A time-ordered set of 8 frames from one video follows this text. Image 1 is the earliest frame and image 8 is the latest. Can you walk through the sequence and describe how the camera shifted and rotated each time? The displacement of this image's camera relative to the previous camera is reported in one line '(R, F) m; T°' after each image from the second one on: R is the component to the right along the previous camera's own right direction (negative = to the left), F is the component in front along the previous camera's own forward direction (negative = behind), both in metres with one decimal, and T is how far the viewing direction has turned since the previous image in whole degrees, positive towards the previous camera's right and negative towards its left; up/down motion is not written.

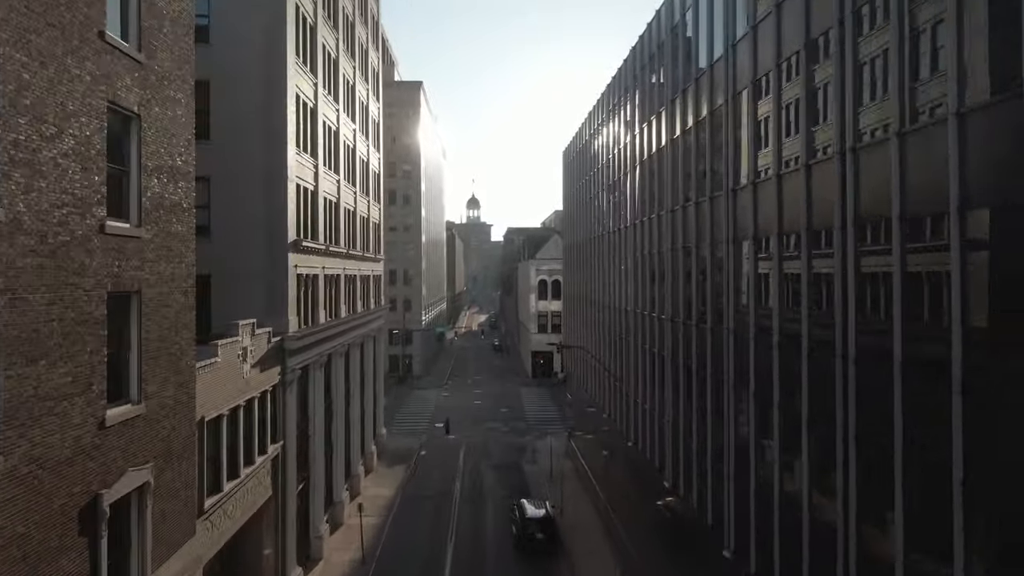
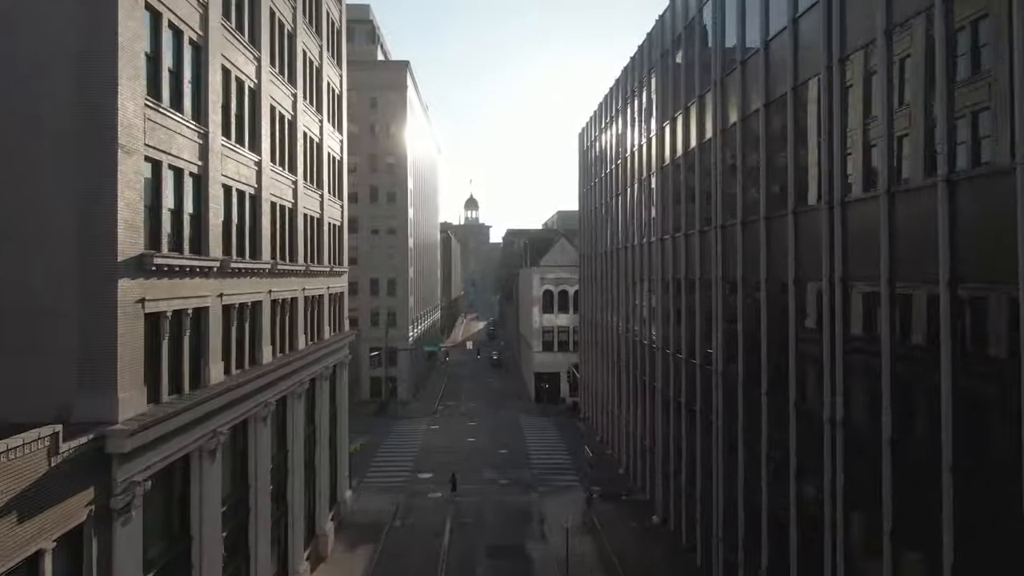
(-0.1, +9.1) m; 0°
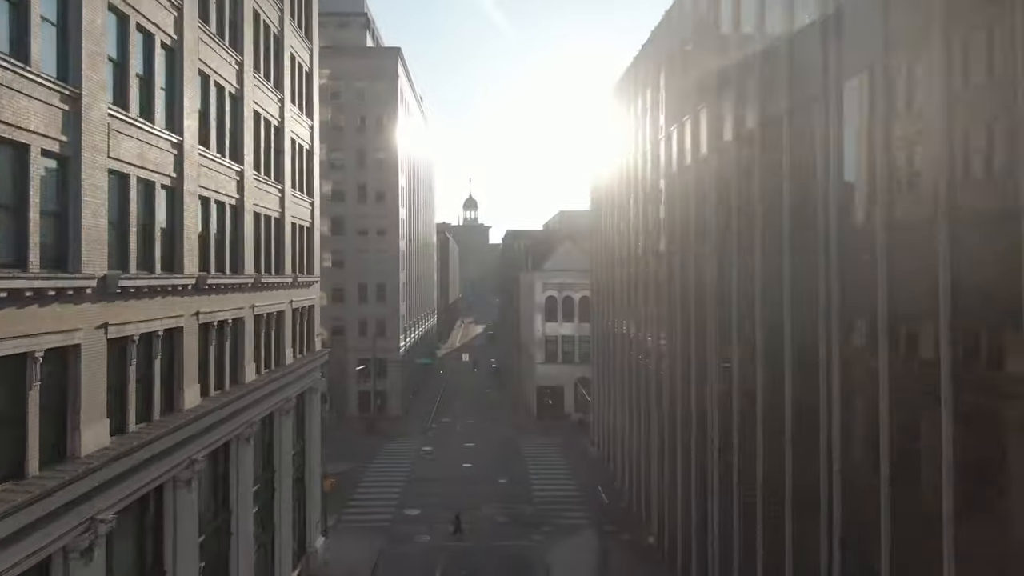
(0.0, +4.7) m; 0°
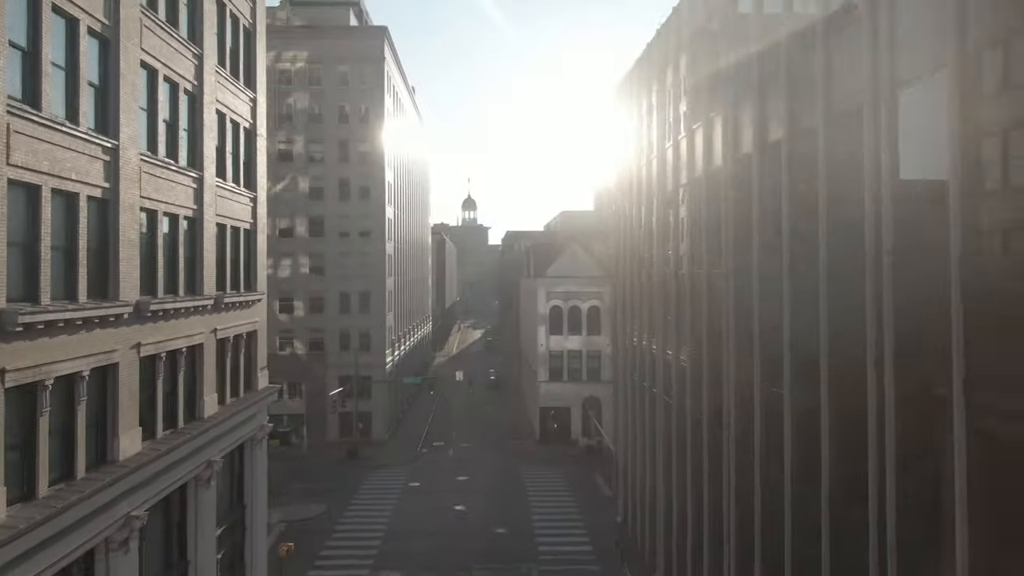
(0.0, +6.0) m; 0°
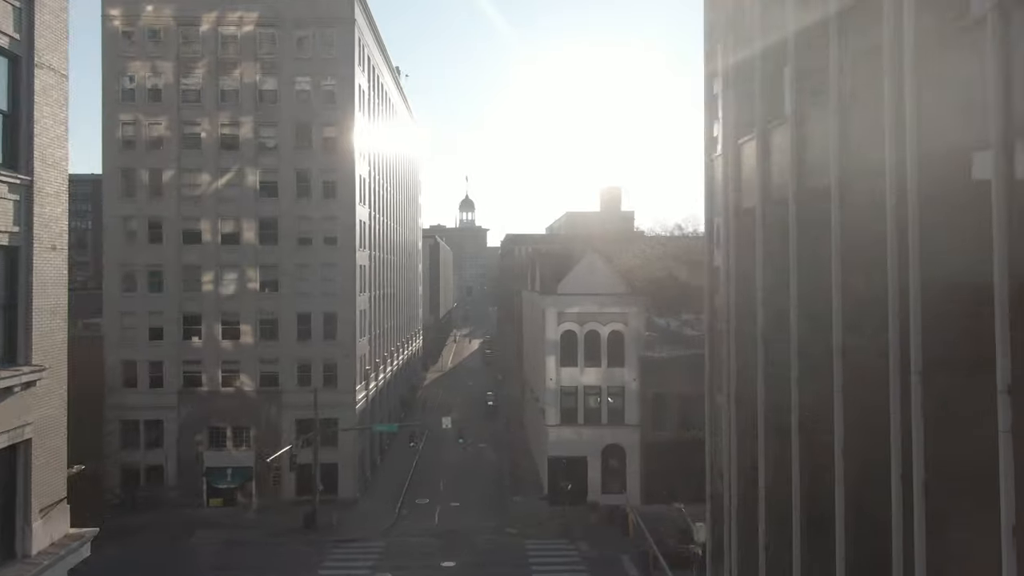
(-0.2, +9.8) m; 0°
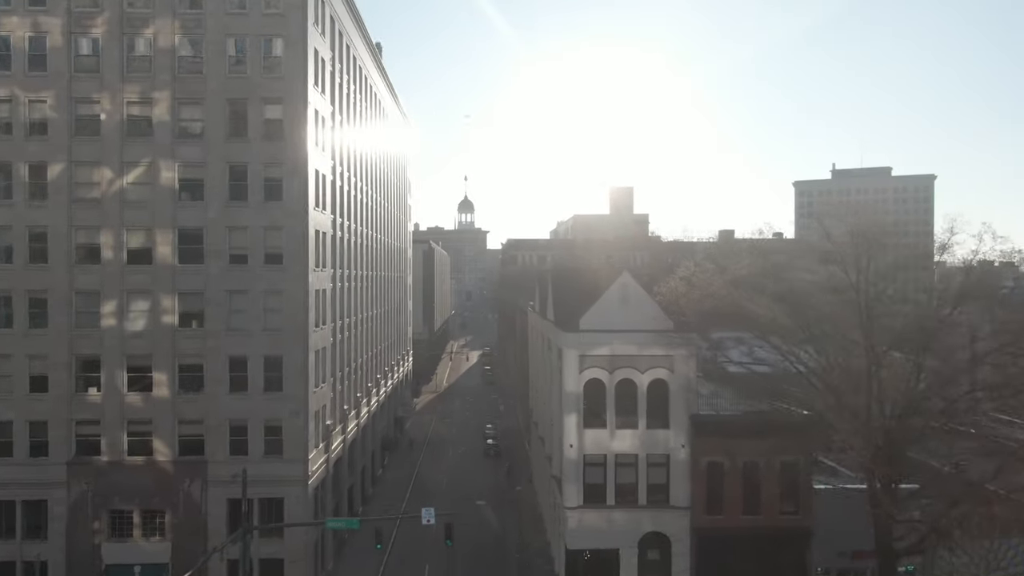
(-0.3, +10.0) m; 0°
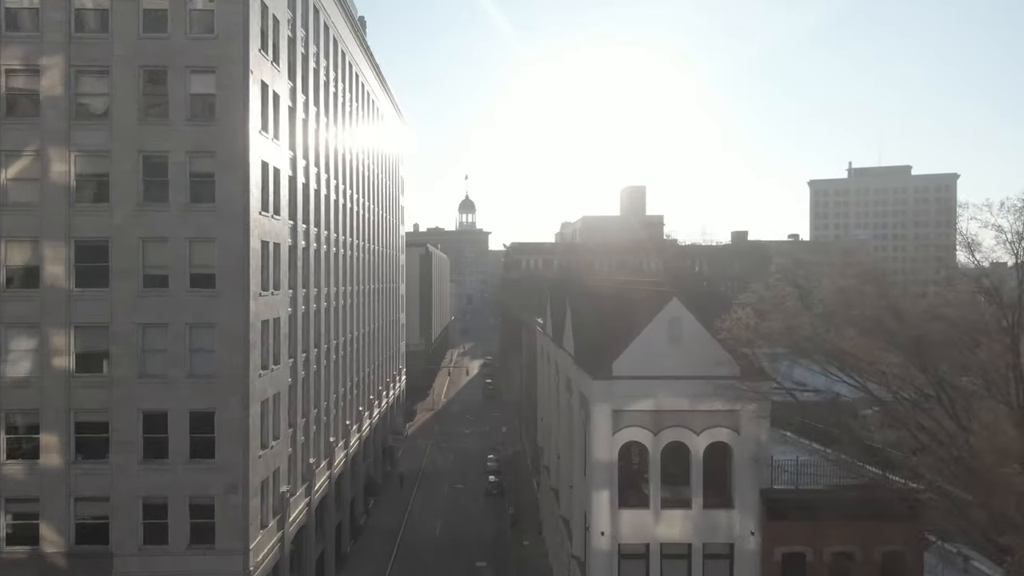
(-0.3, +7.4) m; 0°
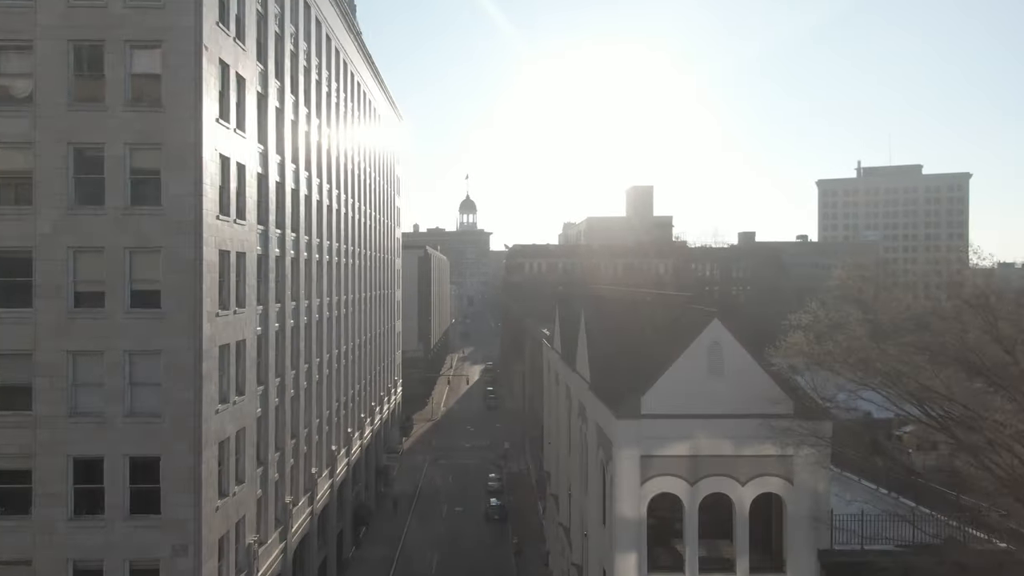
(-0.2, +3.7) m; 0°
